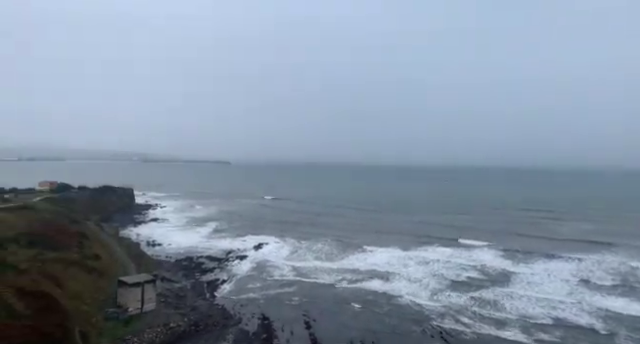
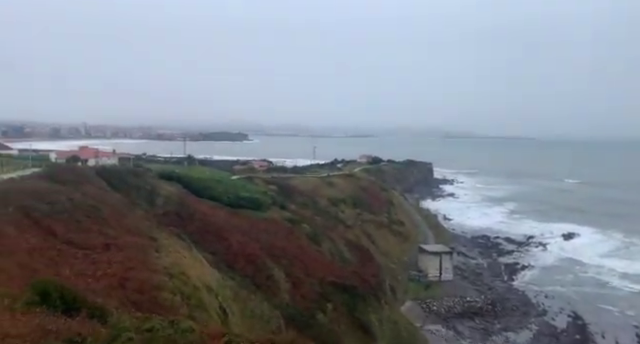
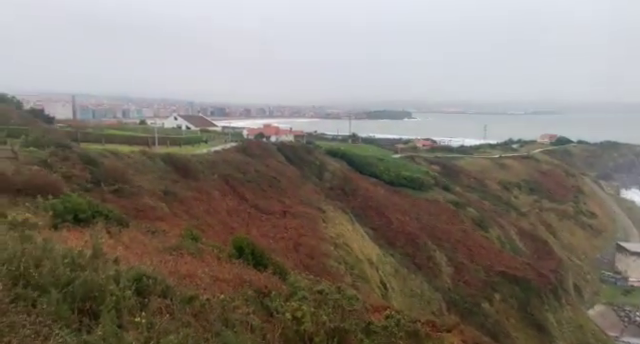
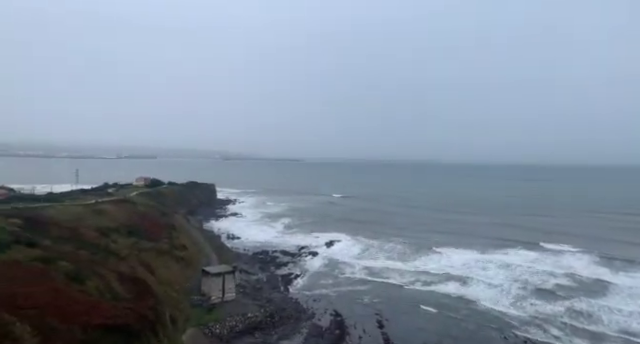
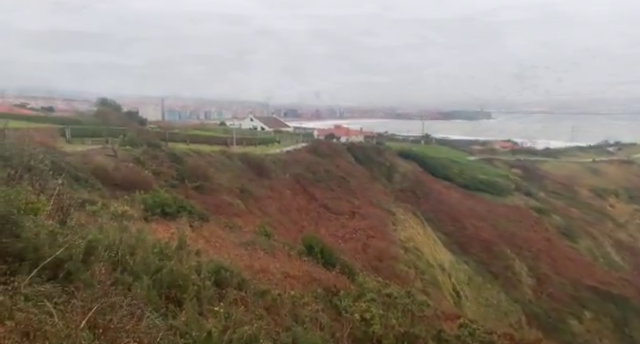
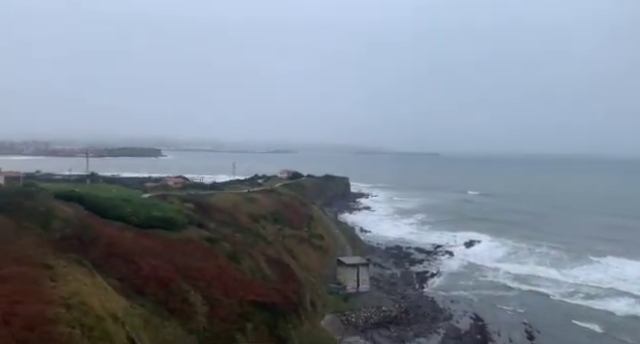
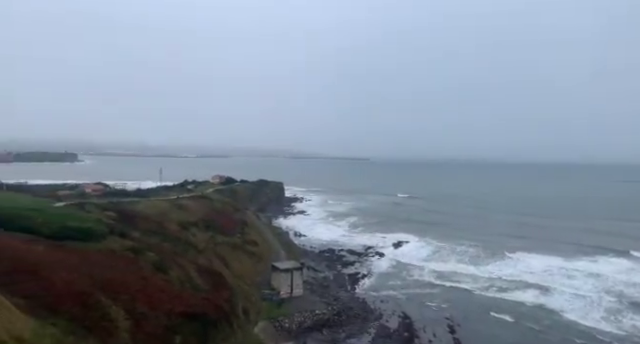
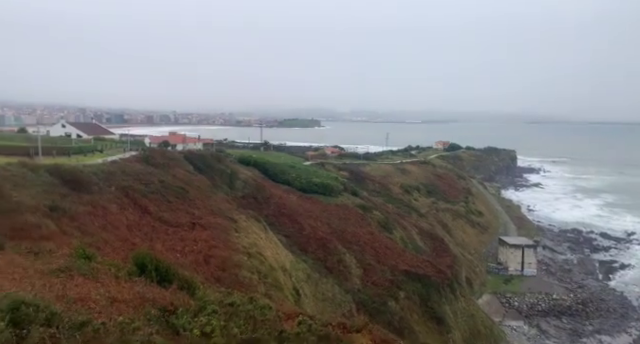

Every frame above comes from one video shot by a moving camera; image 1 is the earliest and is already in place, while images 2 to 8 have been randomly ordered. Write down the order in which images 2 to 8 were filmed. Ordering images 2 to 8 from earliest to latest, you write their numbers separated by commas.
4, 7, 6, 2, 8, 3, 5
